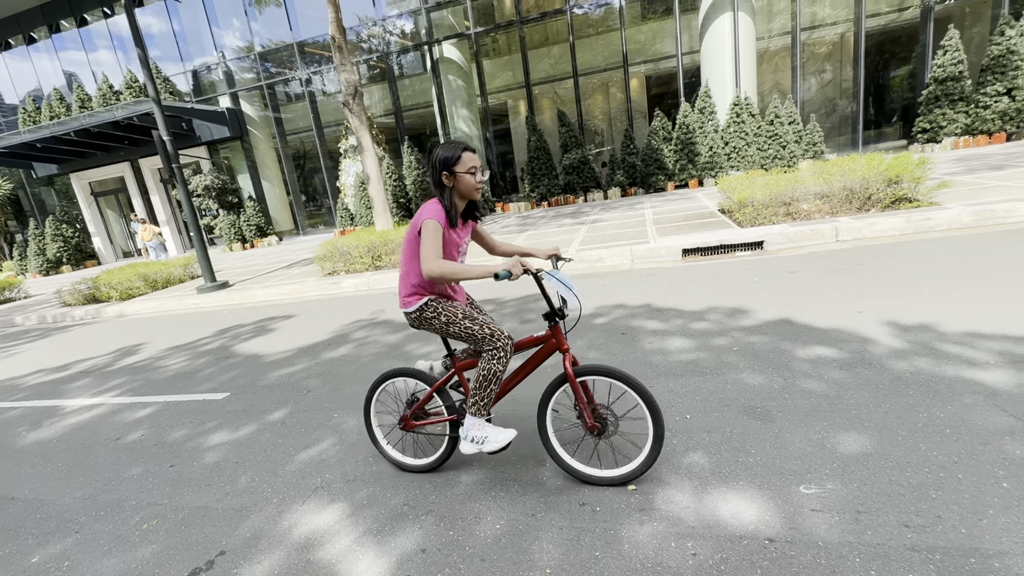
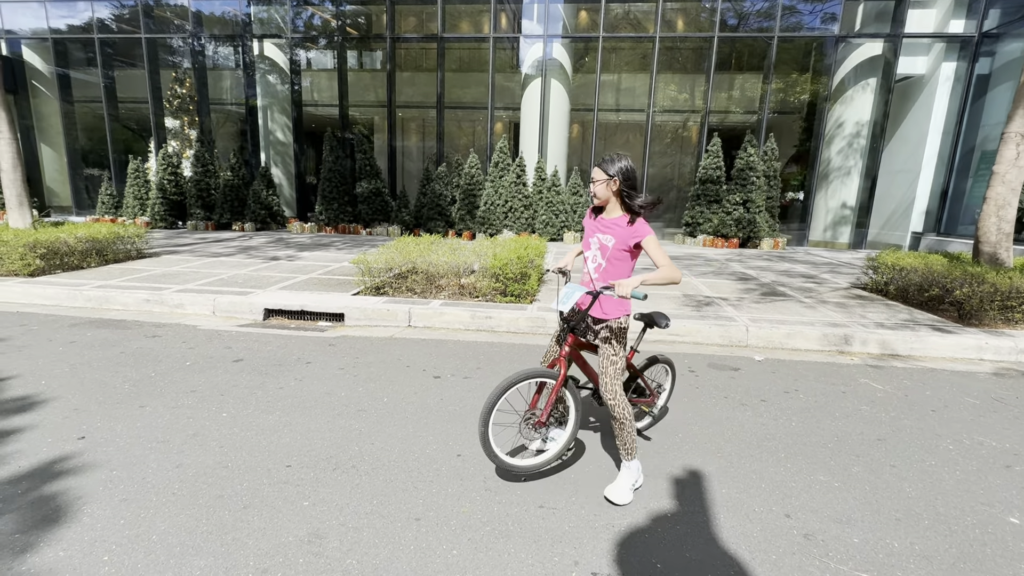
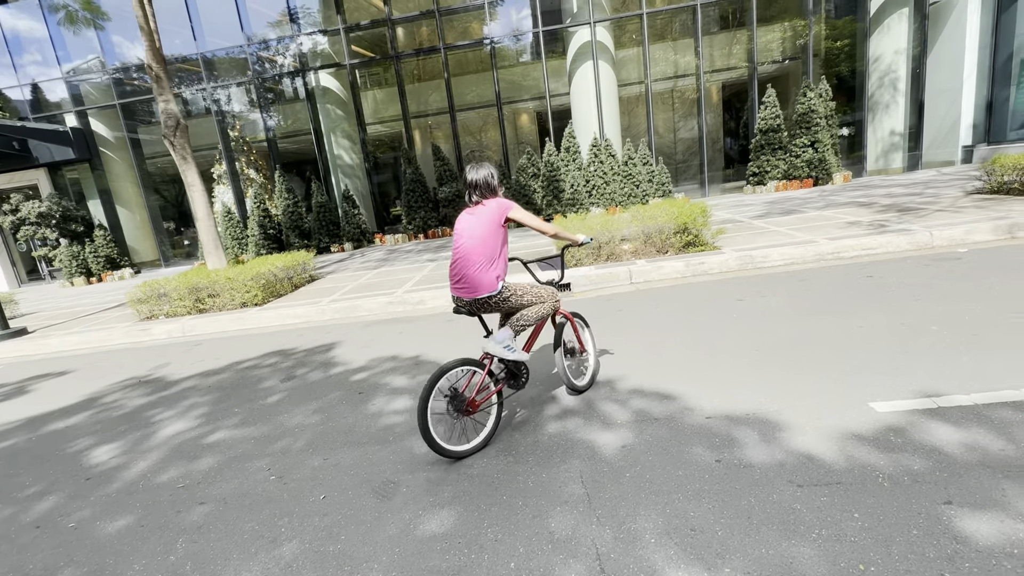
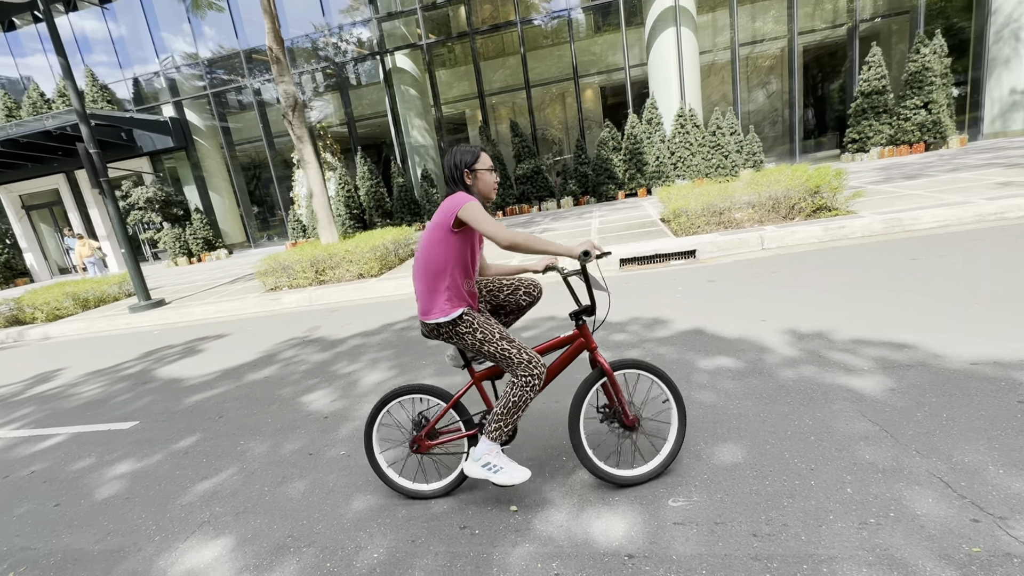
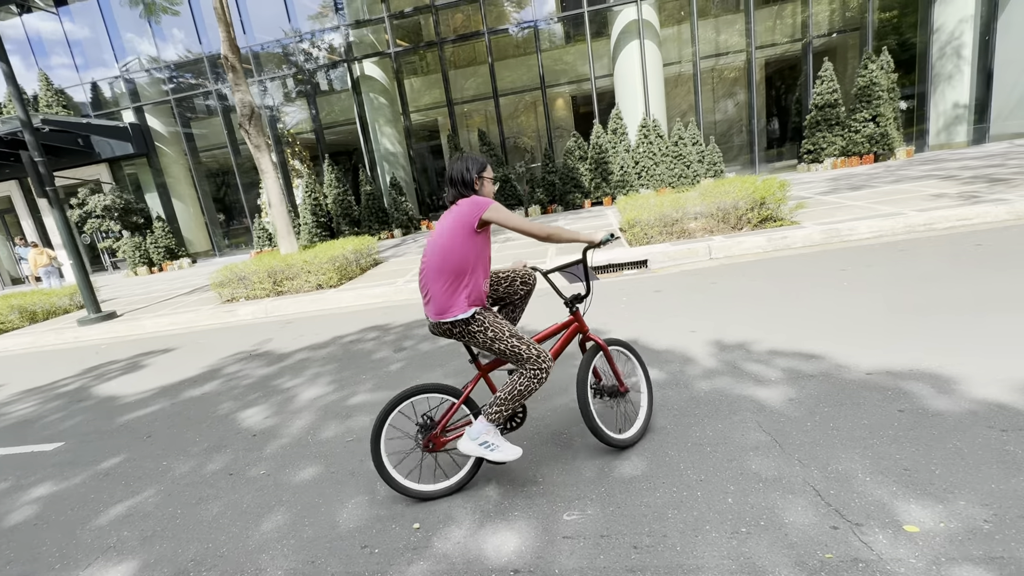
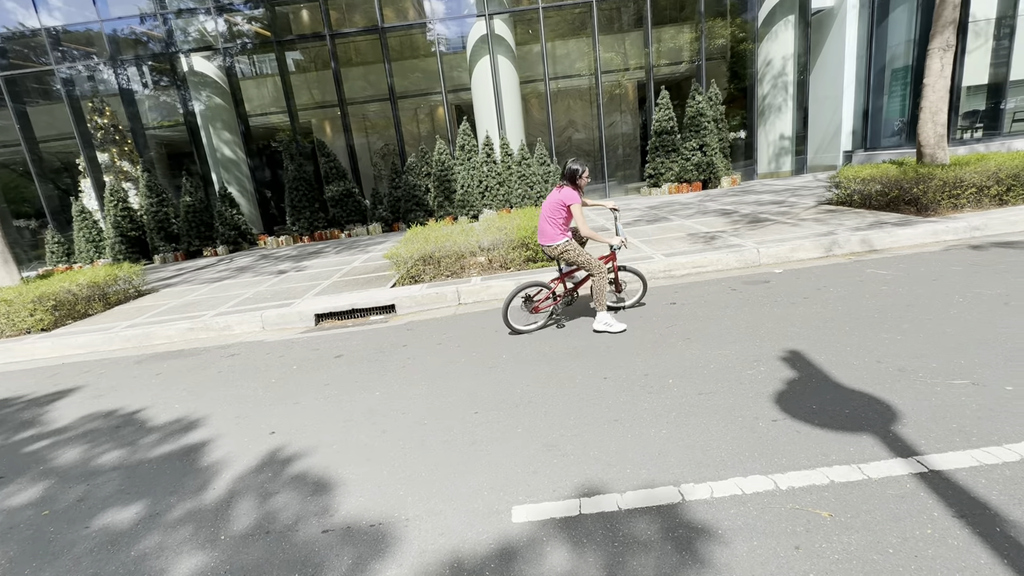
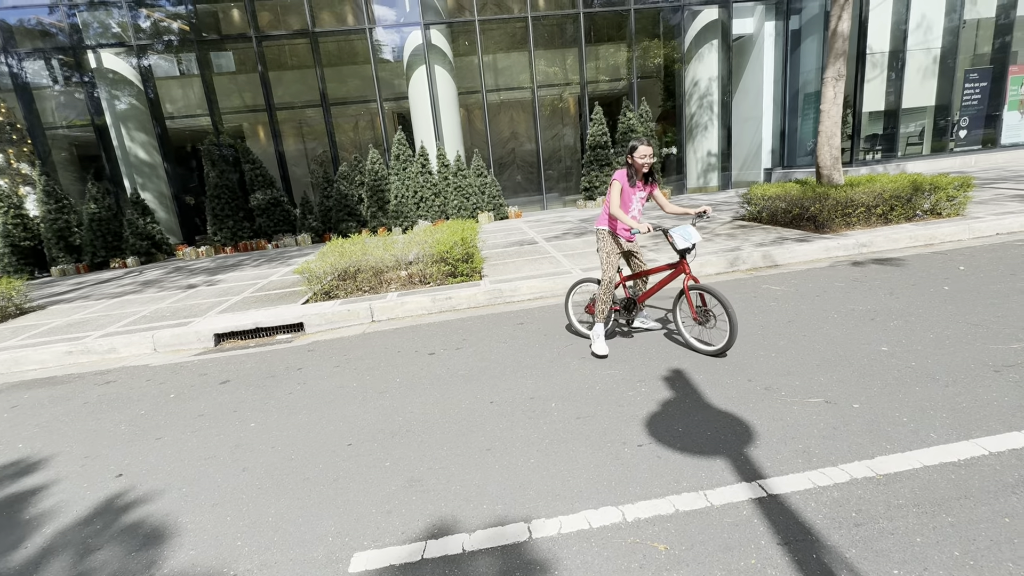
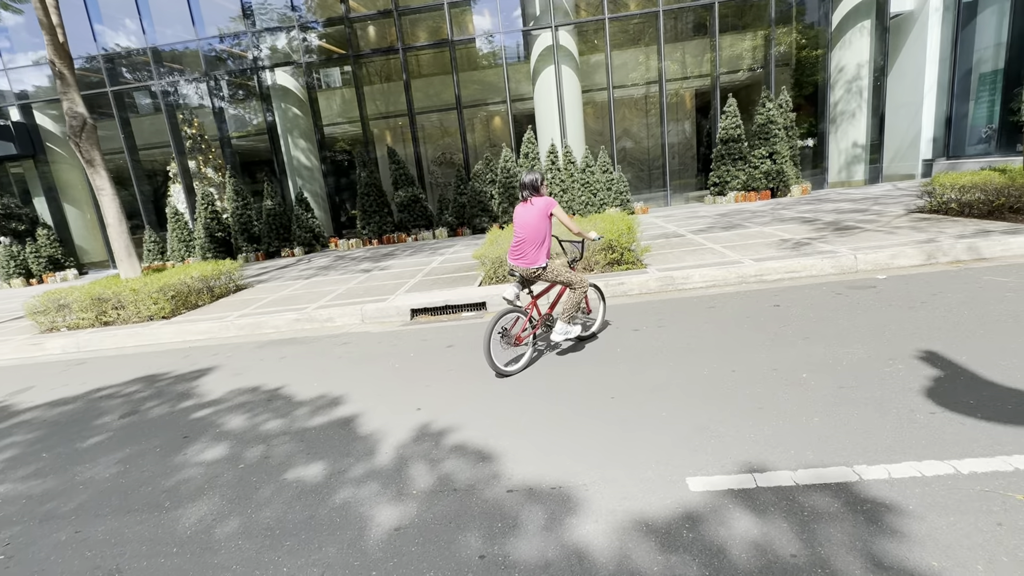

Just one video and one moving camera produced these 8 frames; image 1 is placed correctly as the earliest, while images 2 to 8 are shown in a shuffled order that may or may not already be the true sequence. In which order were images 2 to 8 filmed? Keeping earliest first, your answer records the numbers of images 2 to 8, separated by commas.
4, 5, 3, 8, 6, 7, 2
